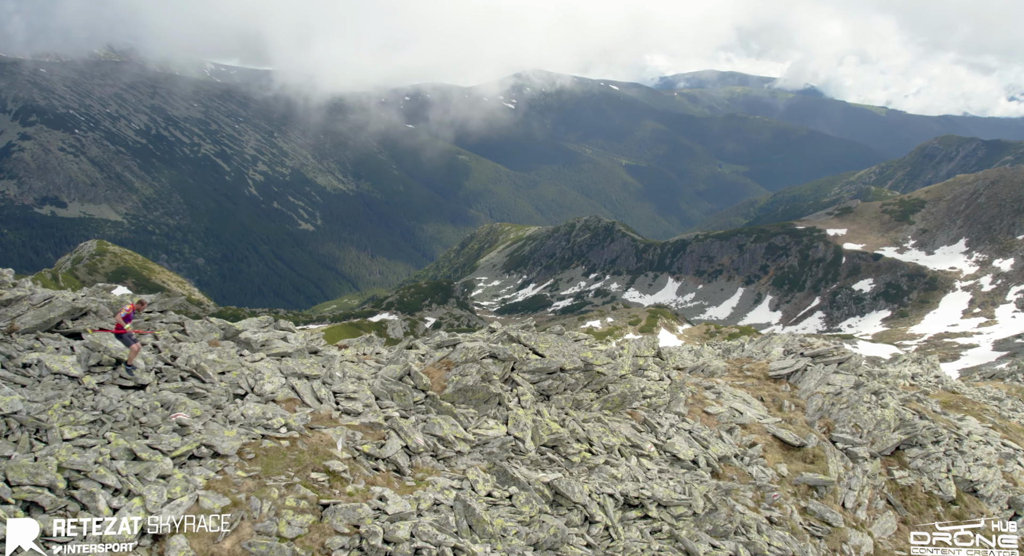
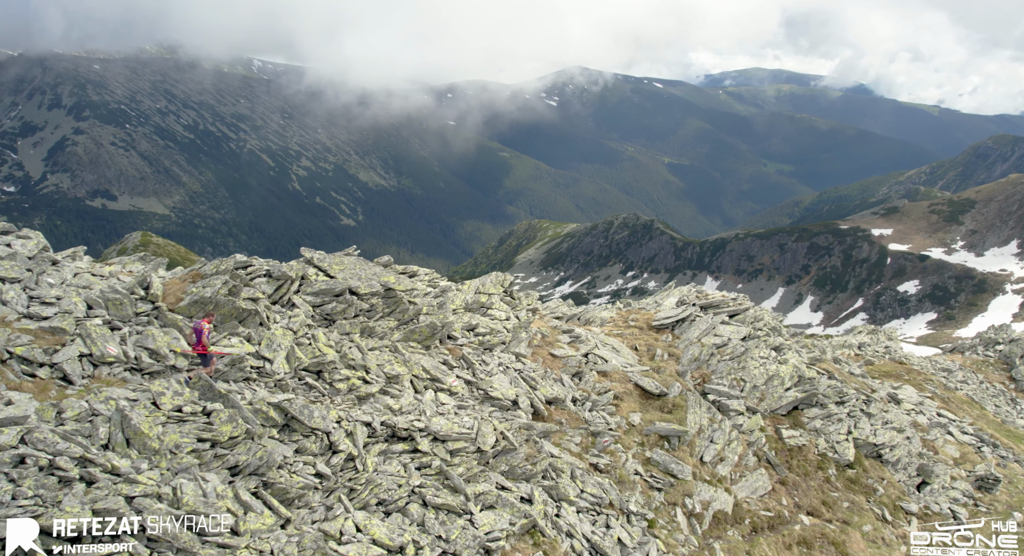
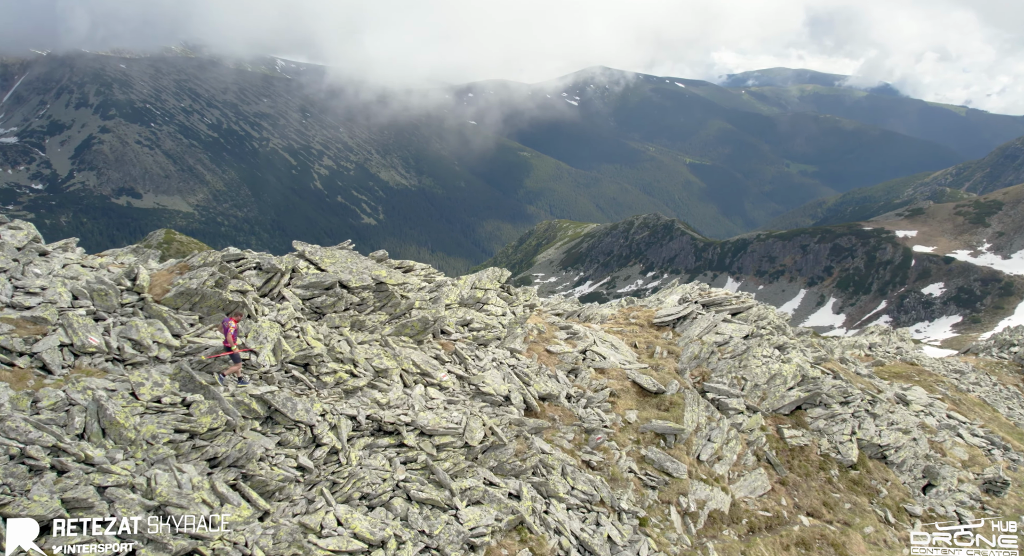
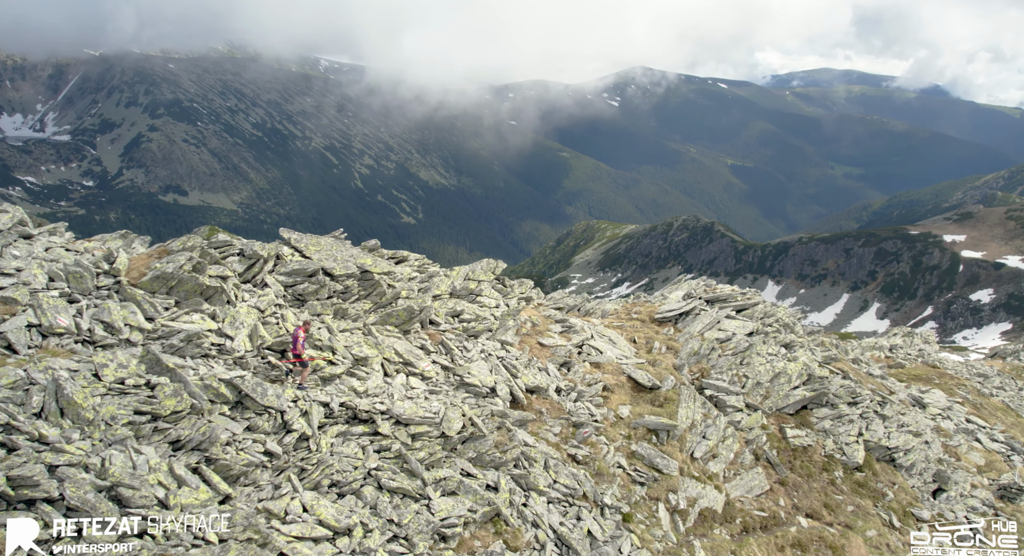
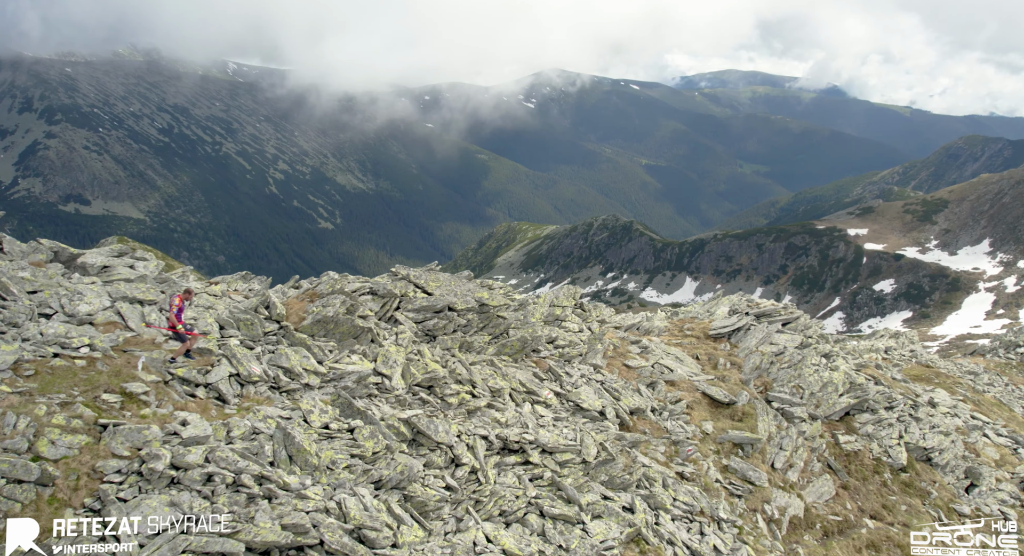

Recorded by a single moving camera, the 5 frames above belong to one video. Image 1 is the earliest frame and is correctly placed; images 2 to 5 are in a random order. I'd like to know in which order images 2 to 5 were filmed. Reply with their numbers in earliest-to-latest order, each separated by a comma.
5, 2, 3, 4
